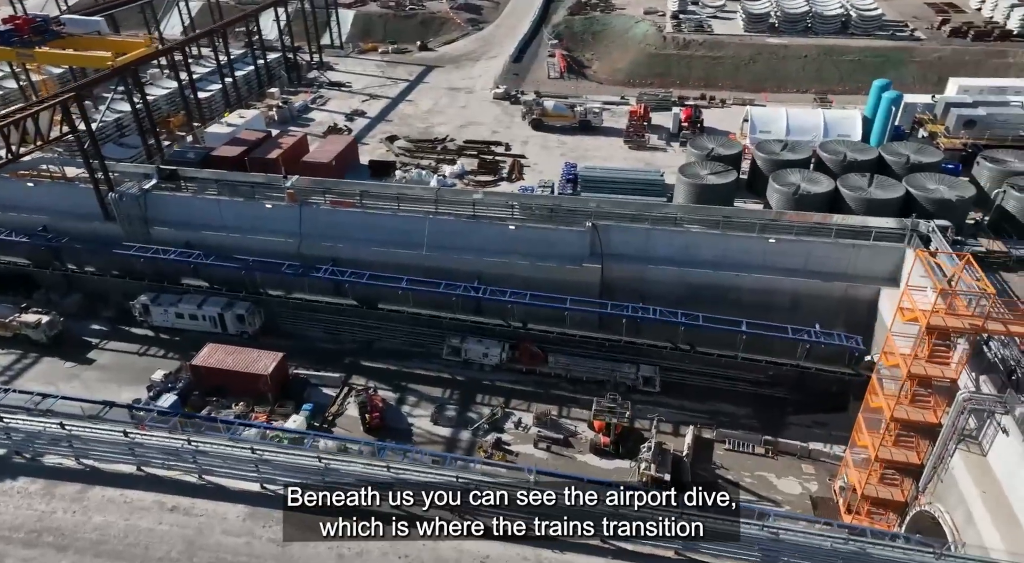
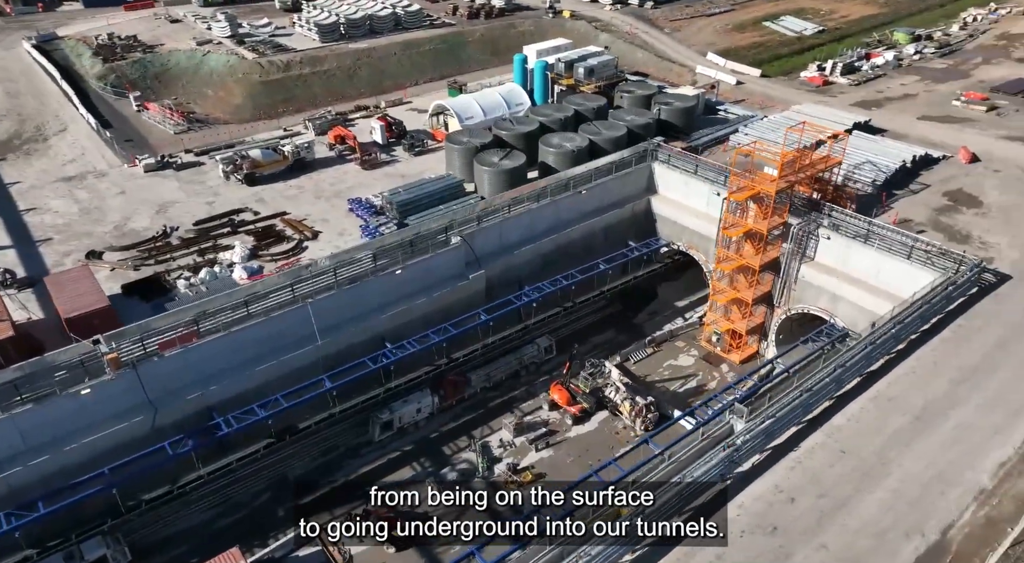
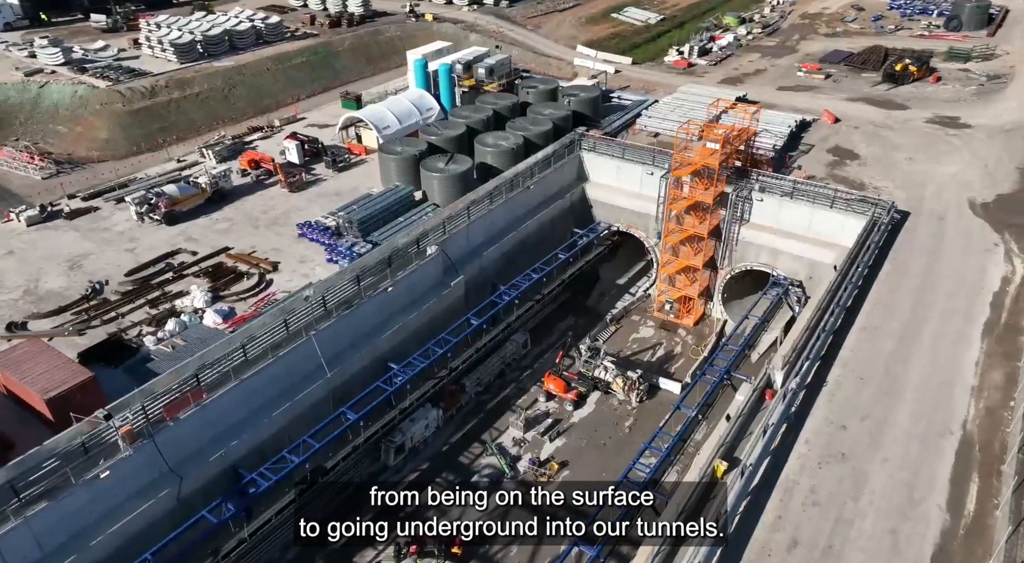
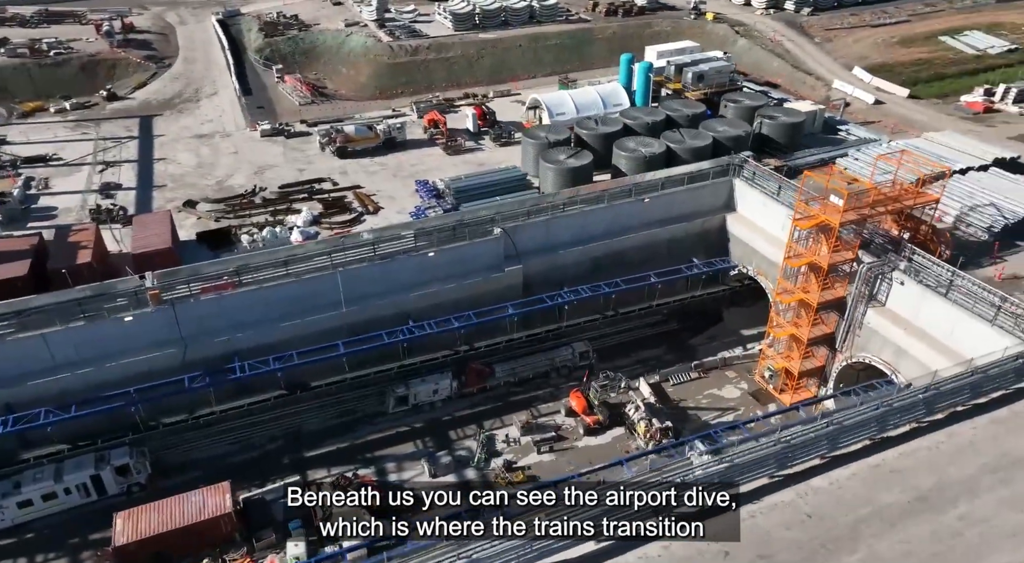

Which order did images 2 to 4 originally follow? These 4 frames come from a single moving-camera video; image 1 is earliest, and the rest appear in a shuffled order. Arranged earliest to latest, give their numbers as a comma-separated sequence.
4, 2, 3
